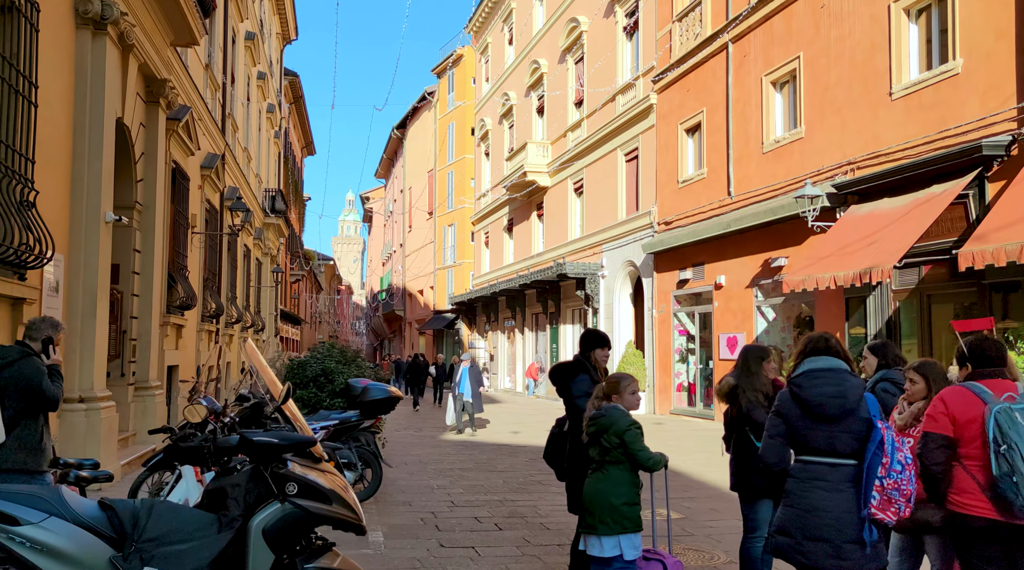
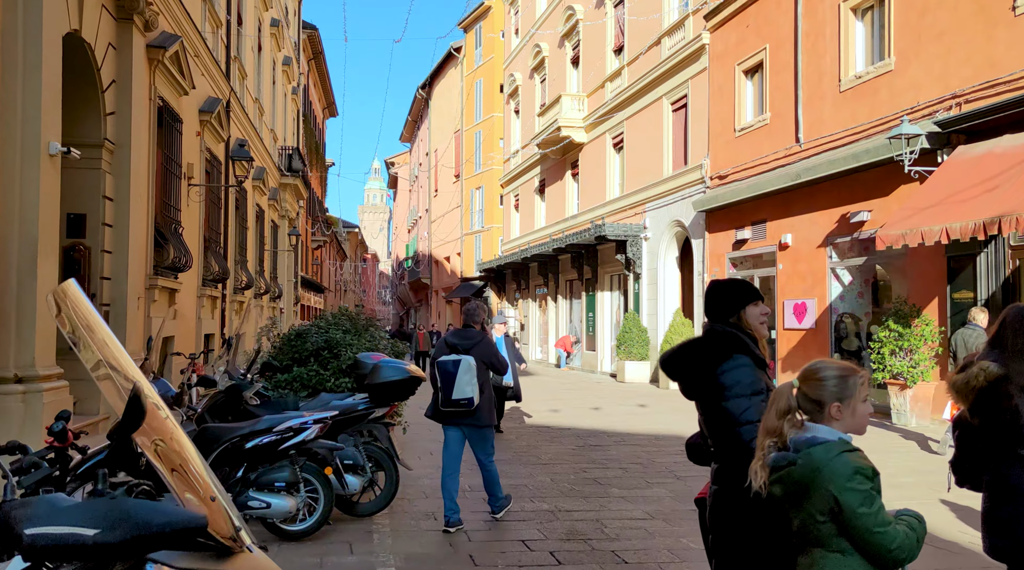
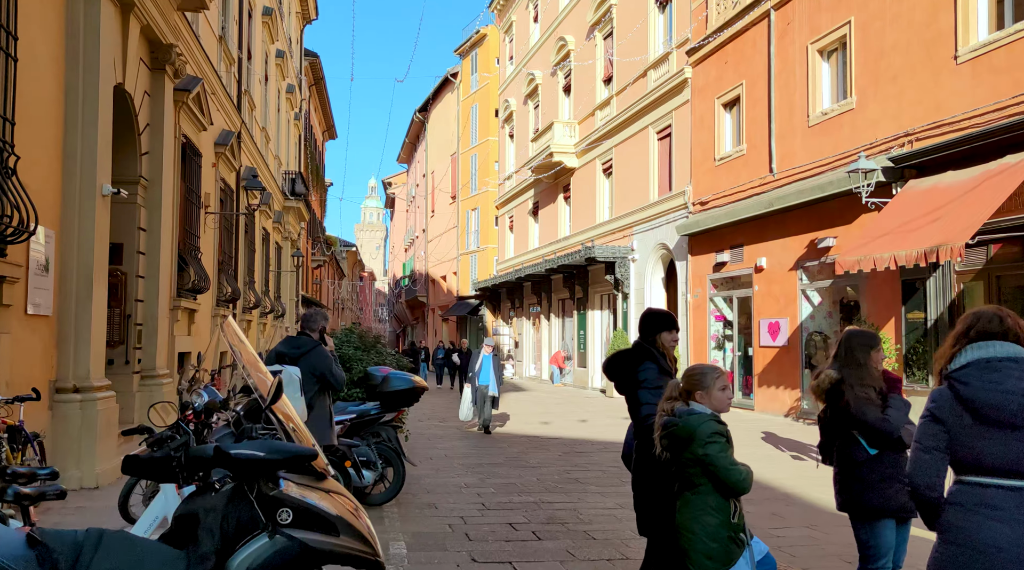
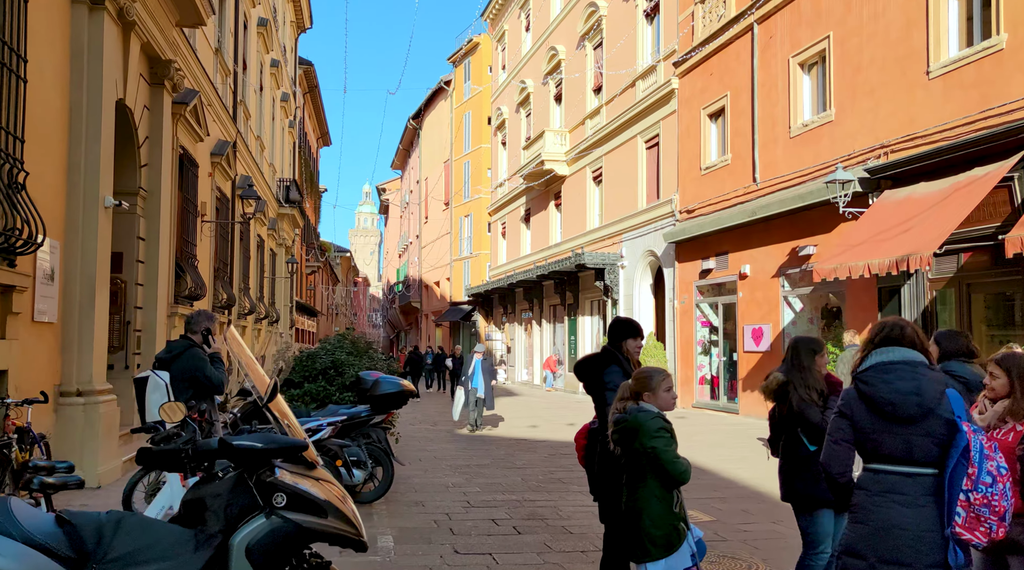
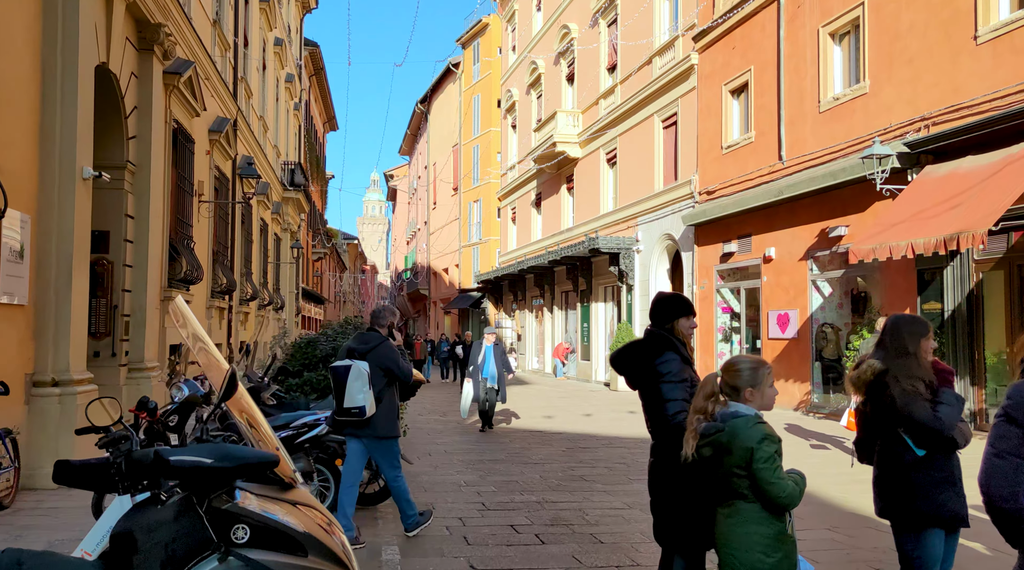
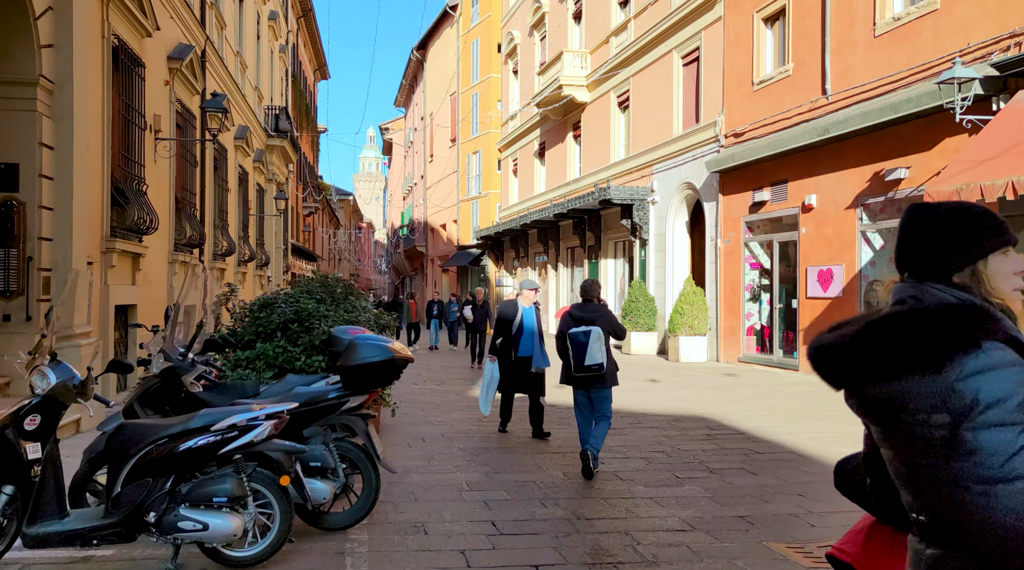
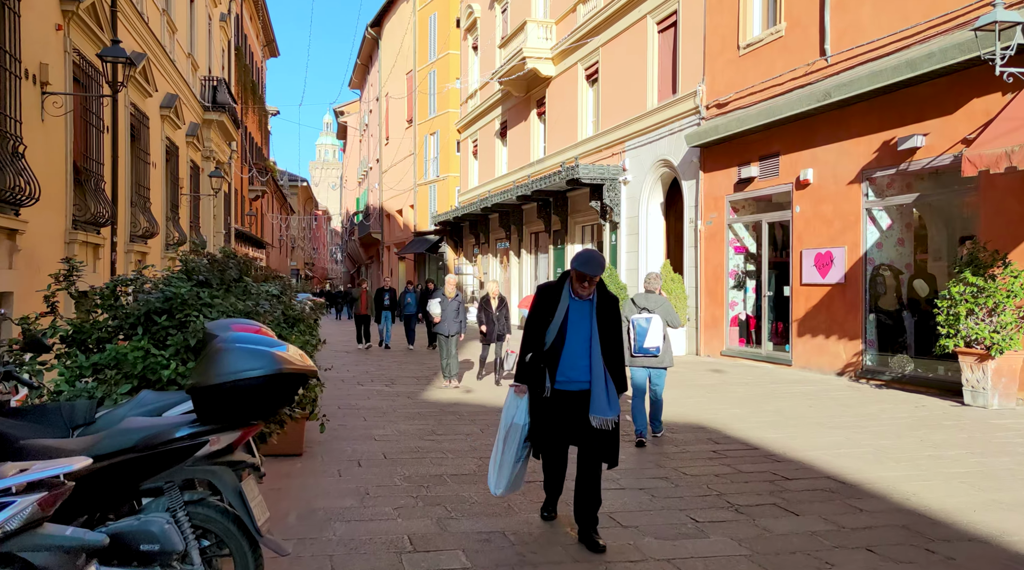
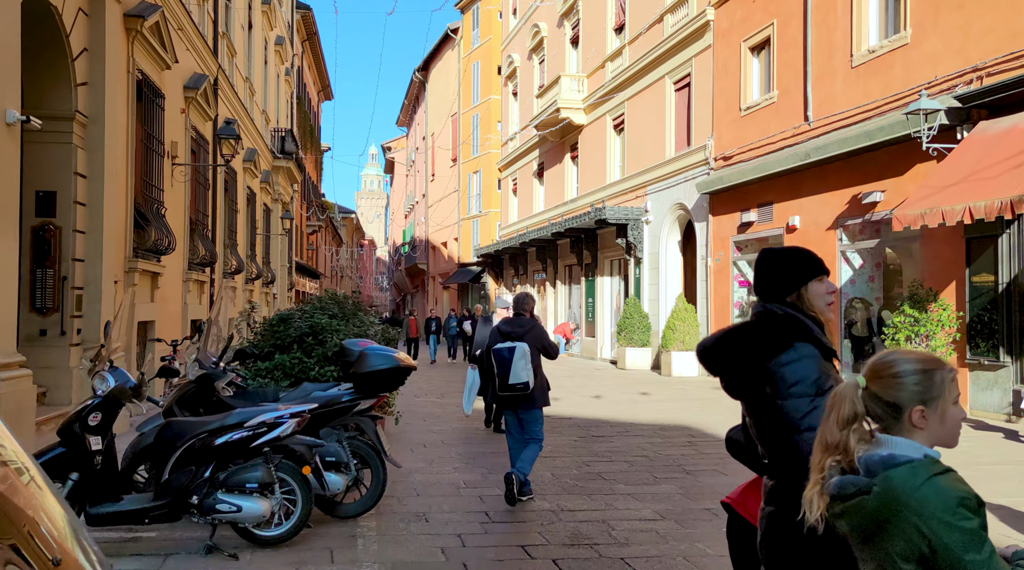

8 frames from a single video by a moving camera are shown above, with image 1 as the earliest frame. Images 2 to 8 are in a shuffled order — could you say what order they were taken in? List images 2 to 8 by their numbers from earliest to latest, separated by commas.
4, 3, 5, 2, 8, 6, 7
